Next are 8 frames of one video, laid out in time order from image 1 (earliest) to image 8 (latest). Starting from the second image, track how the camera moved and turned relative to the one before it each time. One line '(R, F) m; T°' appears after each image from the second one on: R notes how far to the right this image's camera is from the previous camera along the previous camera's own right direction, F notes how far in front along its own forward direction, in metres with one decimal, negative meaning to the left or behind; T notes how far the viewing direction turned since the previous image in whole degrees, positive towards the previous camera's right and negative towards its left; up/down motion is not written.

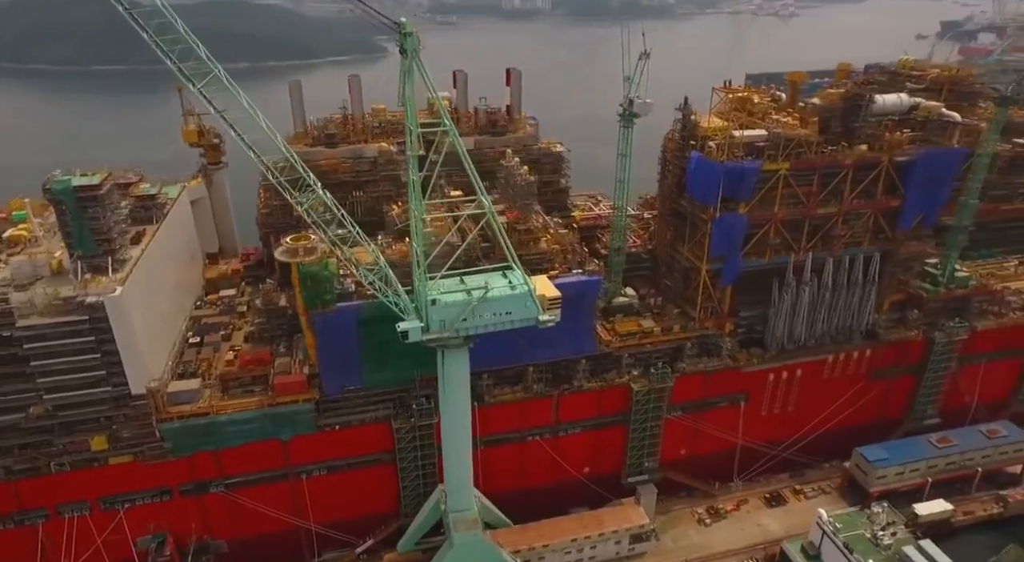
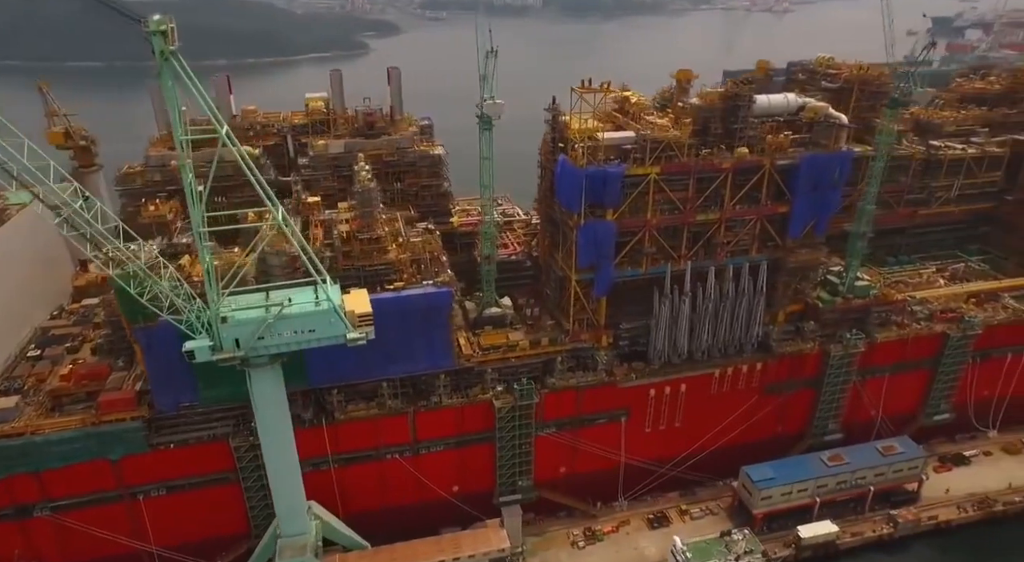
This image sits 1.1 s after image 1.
(+7.1, +1.8) m; 0°
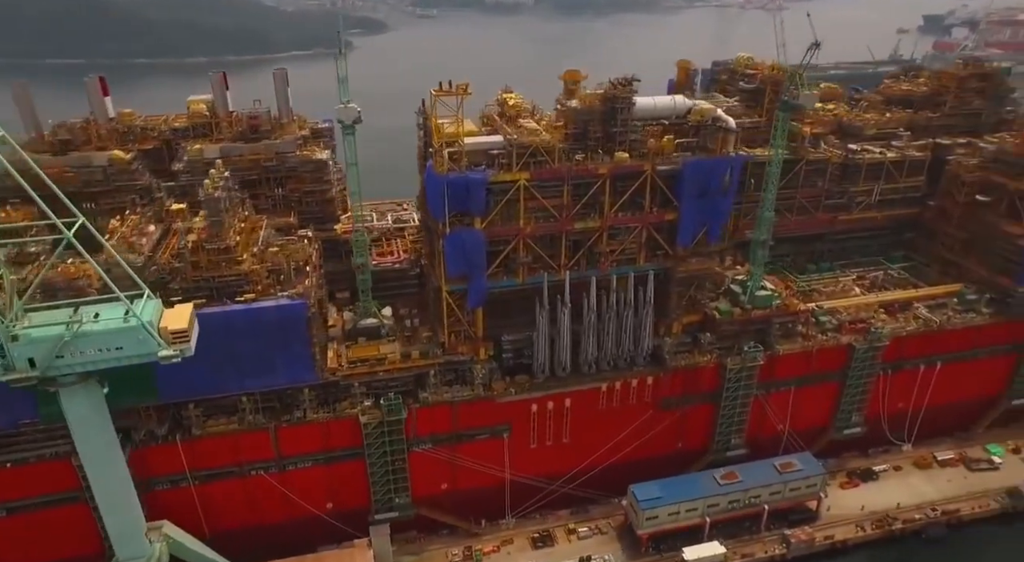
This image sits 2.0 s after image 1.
(+6.3, +1.4) m; 0°
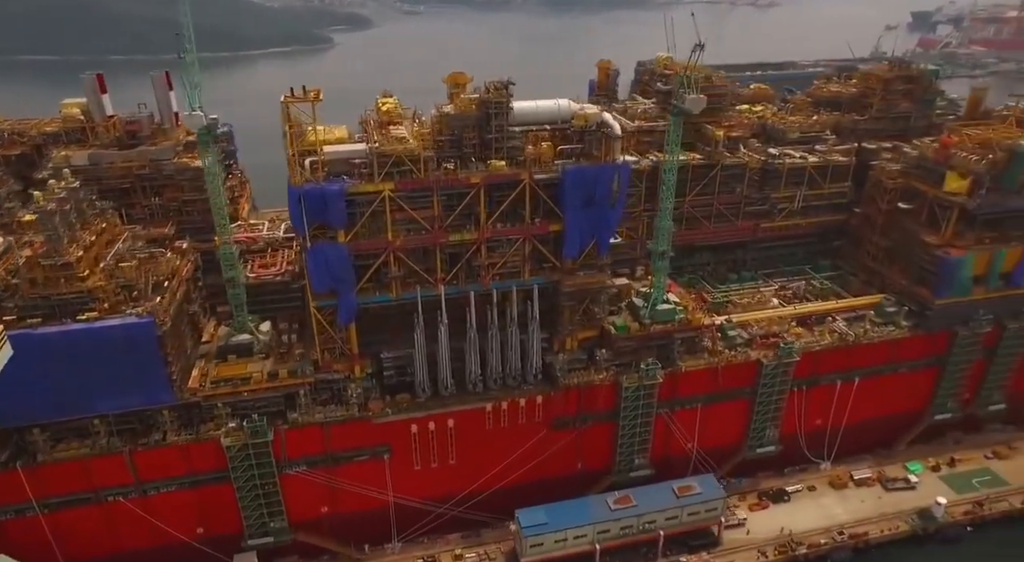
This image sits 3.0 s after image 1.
(+5.8, +1.8) m; 0°
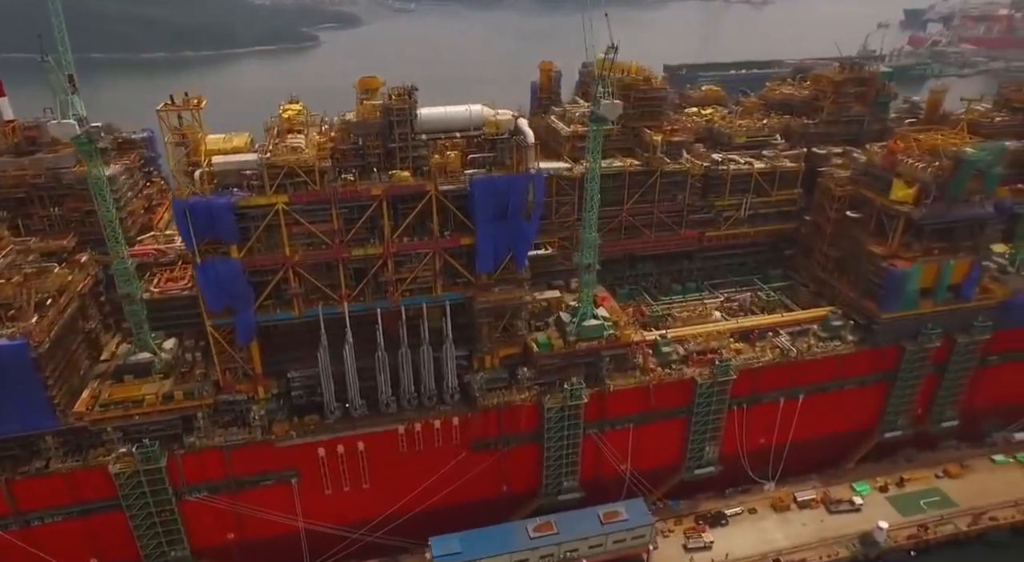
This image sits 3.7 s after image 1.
(+4.0, +1.8) m; 0°
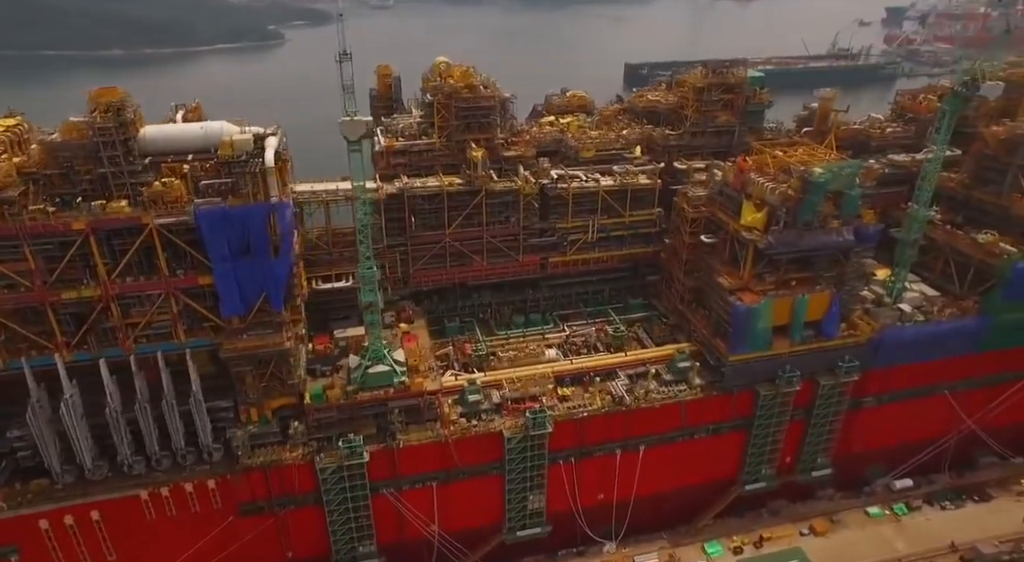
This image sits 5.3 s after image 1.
(+9.6, +4.5) m; 0°
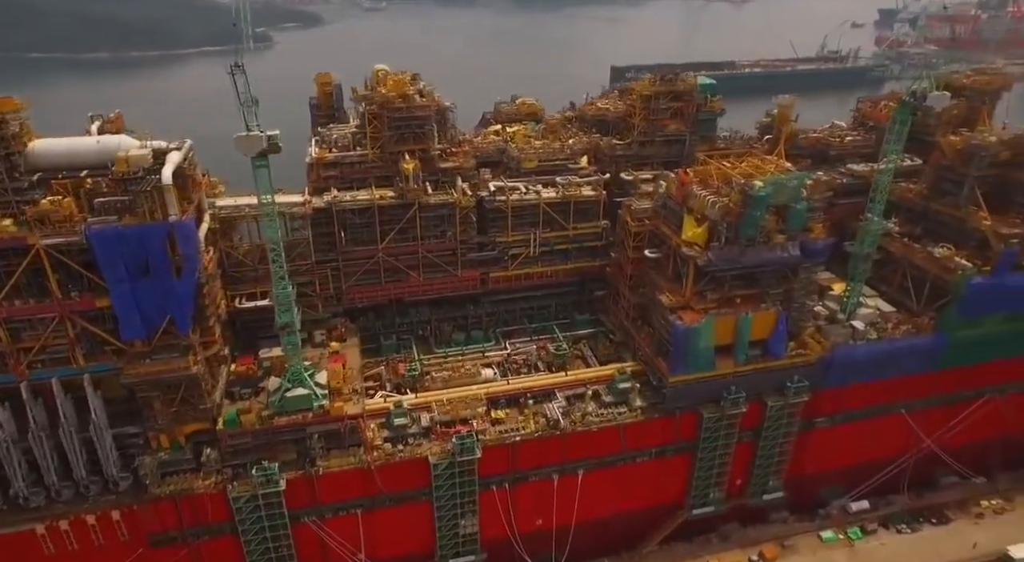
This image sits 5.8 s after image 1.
(+3.1, +1.4) m; 0°
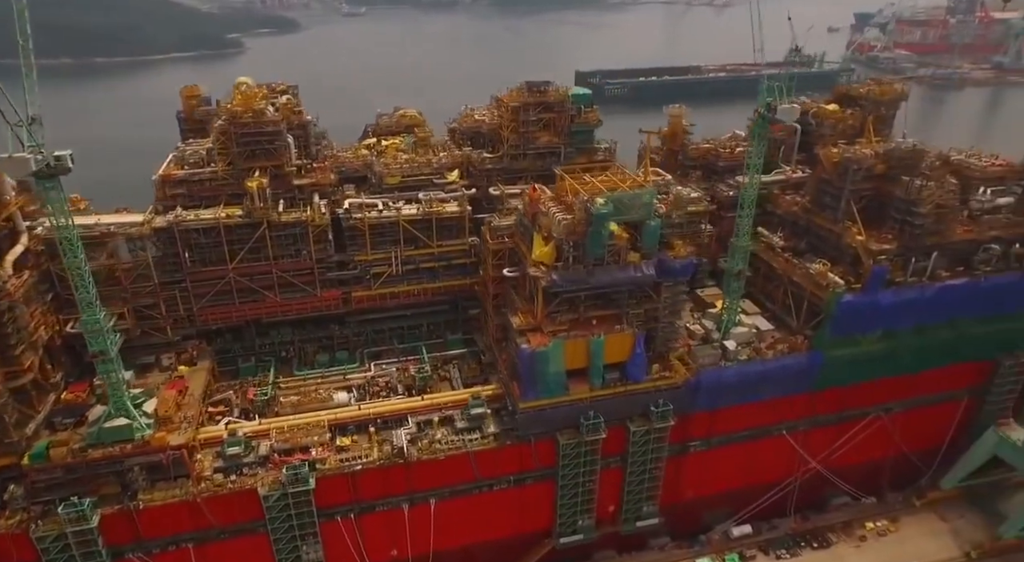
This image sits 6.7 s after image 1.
(+6.6, +1.2) m; 0°
